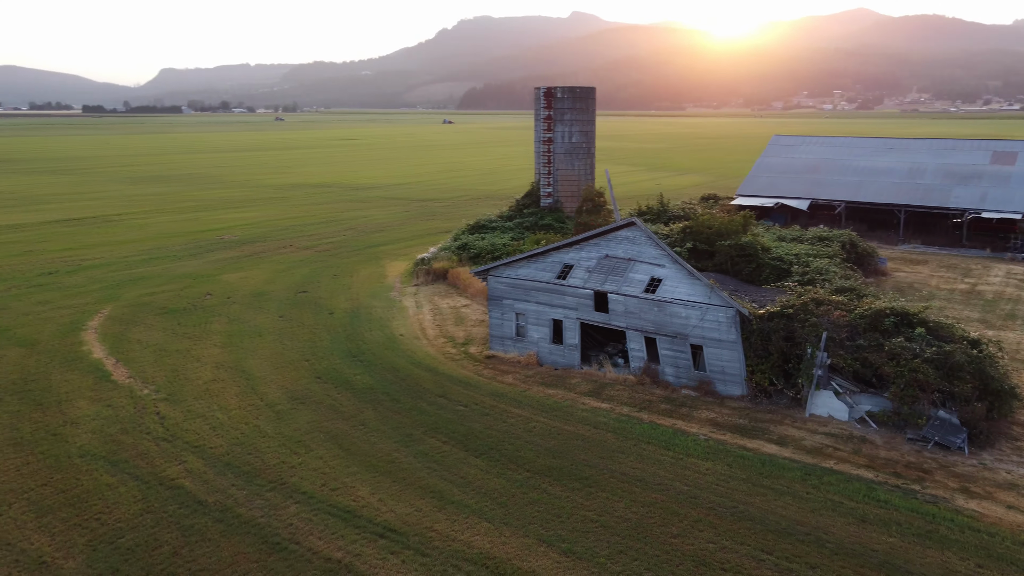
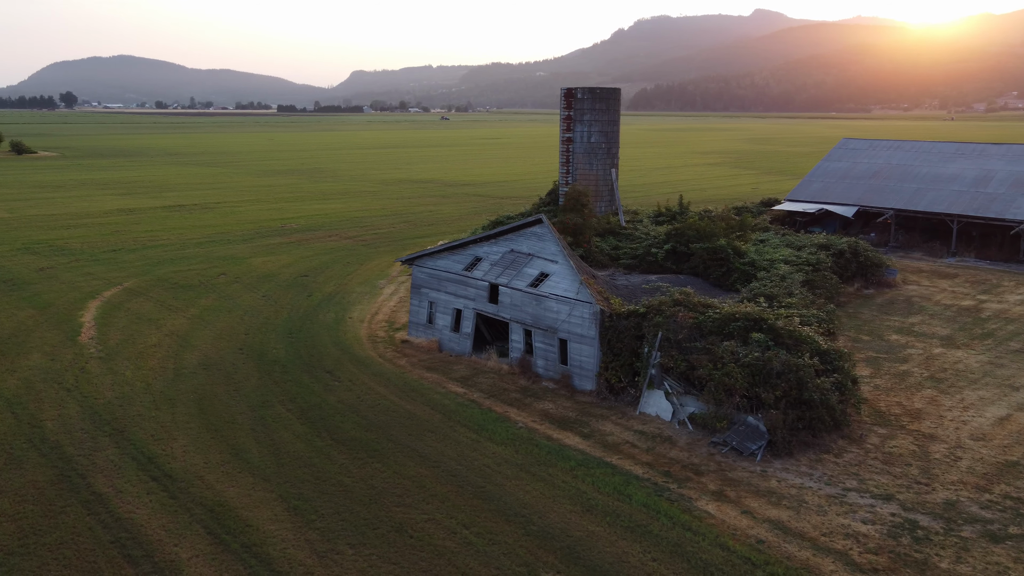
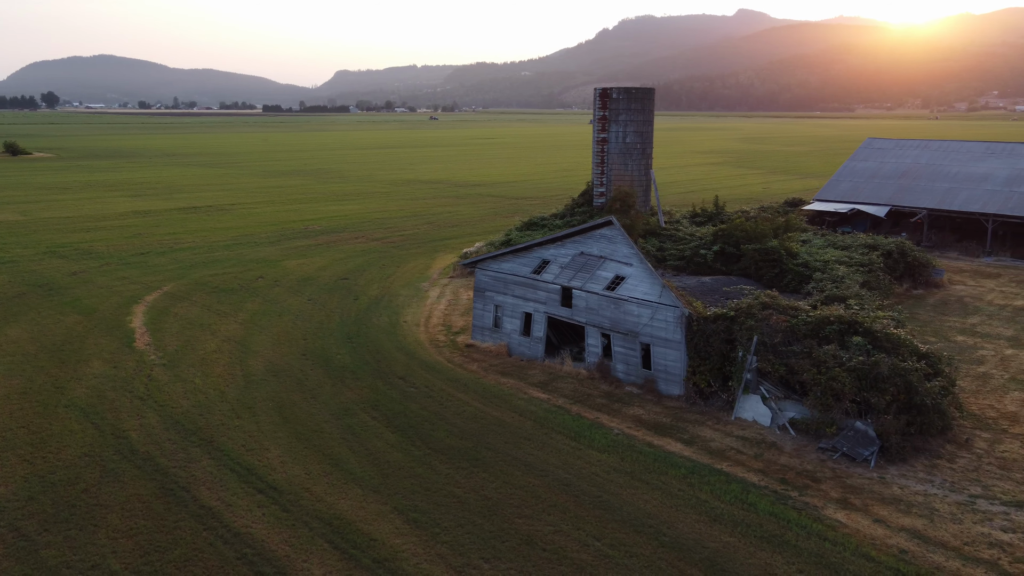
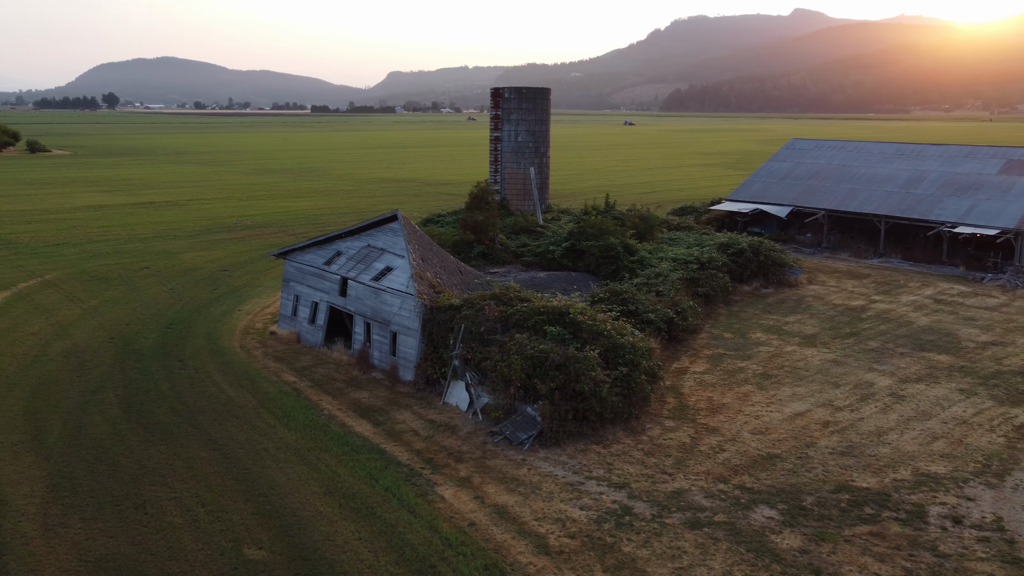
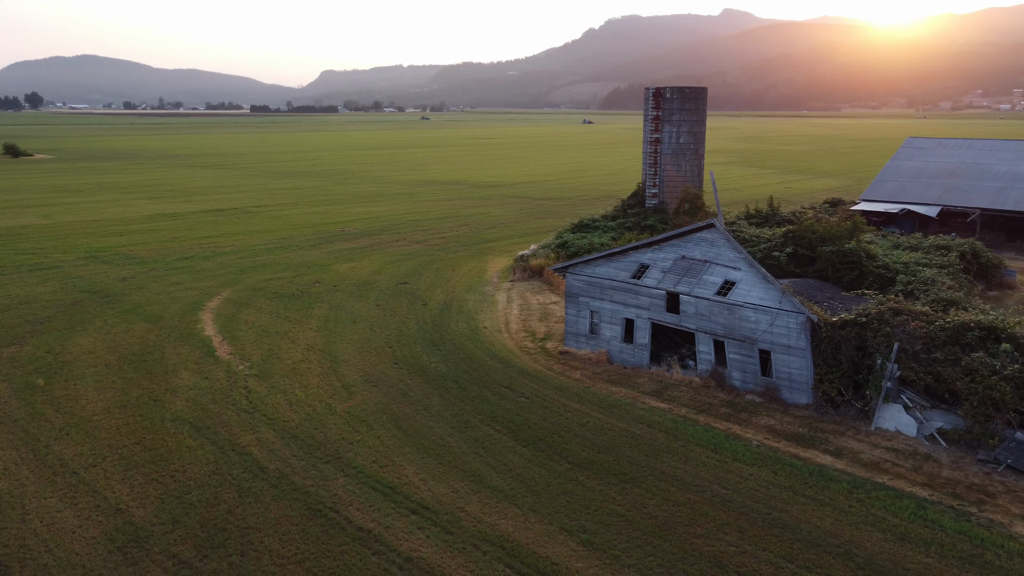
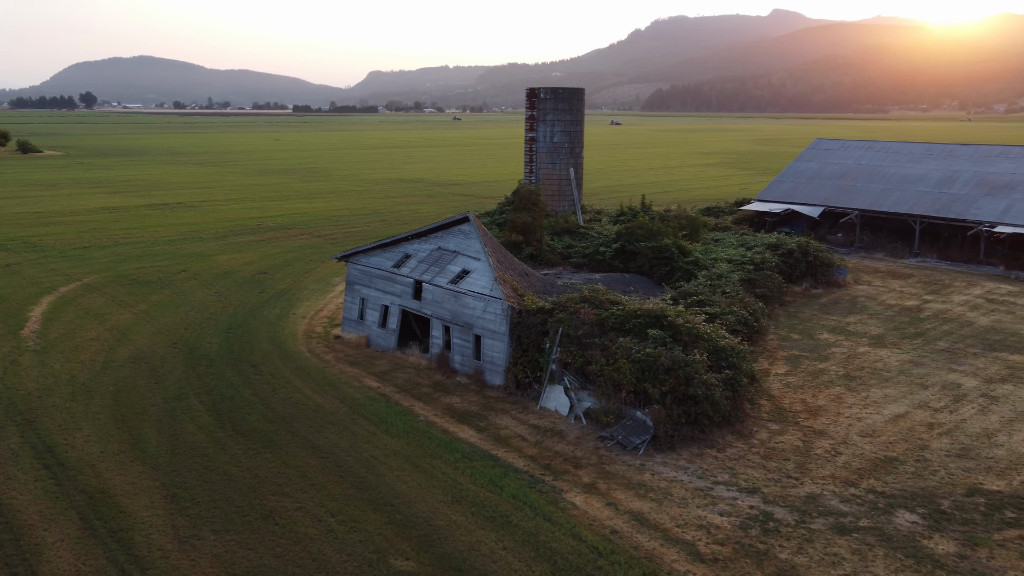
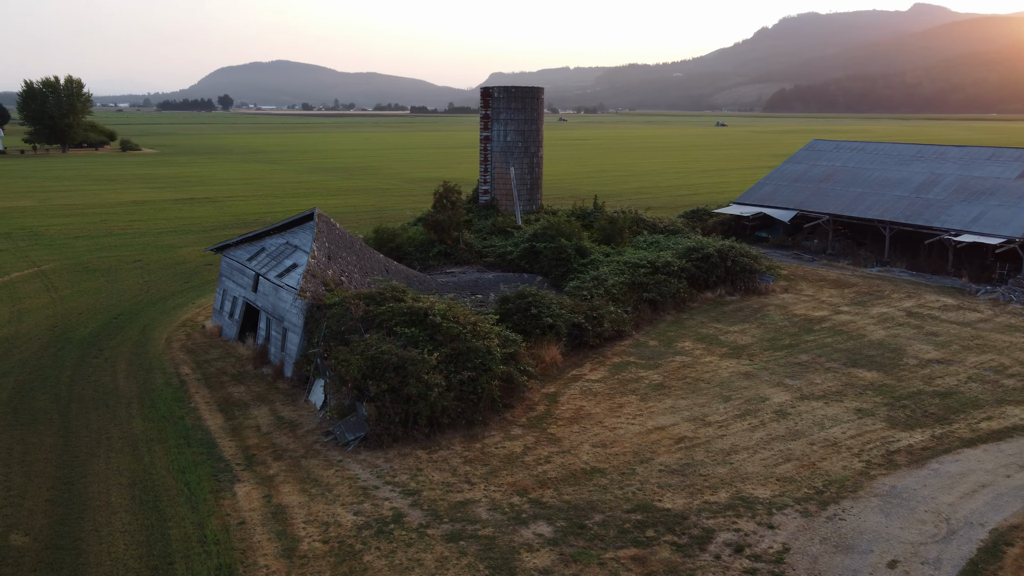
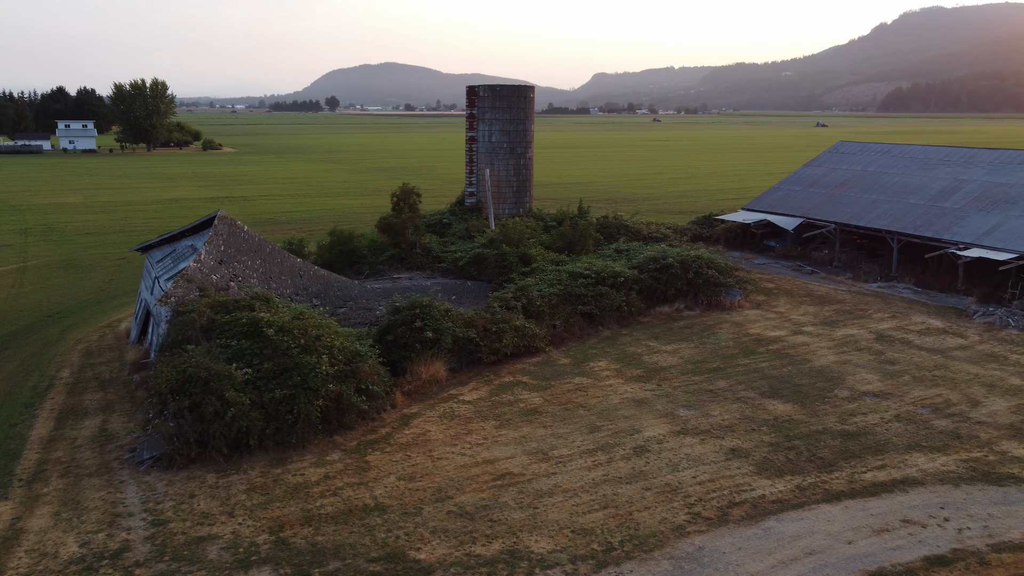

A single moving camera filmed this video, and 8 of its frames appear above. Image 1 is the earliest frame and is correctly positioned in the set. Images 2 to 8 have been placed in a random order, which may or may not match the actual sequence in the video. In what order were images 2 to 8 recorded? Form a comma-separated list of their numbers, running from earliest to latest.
5, 3, 2, 6, 4, 7, 8
